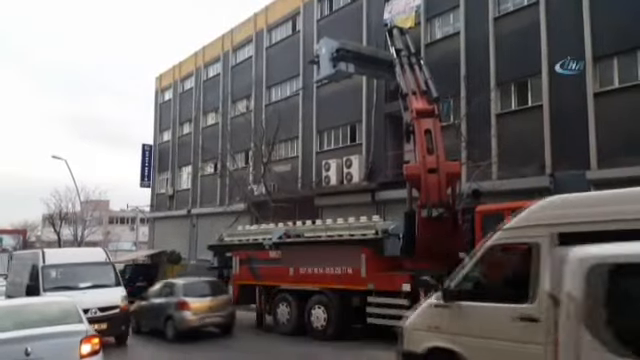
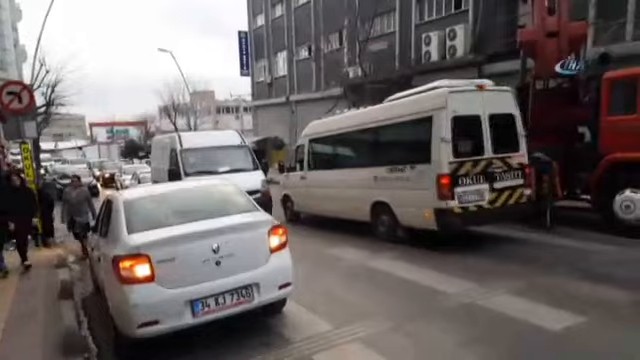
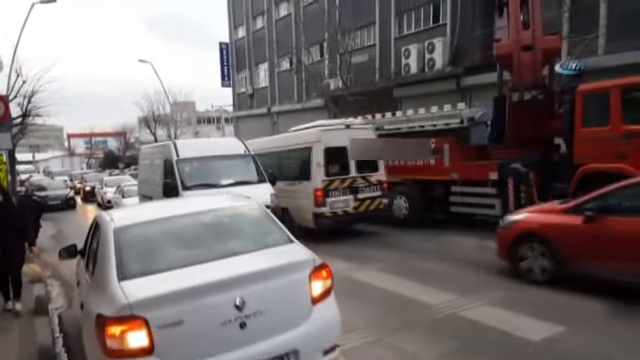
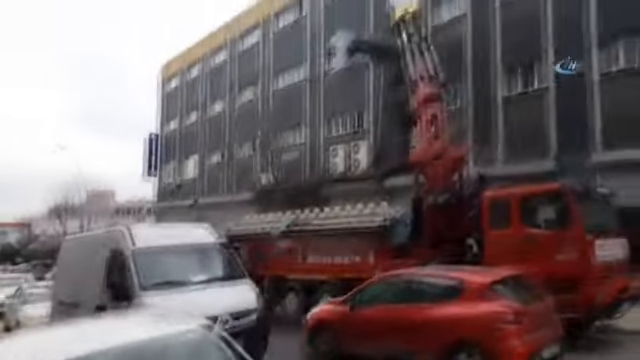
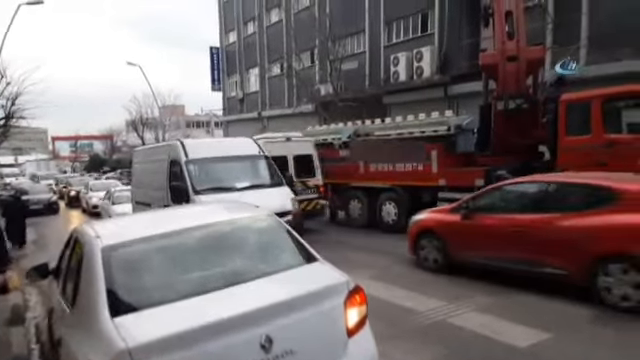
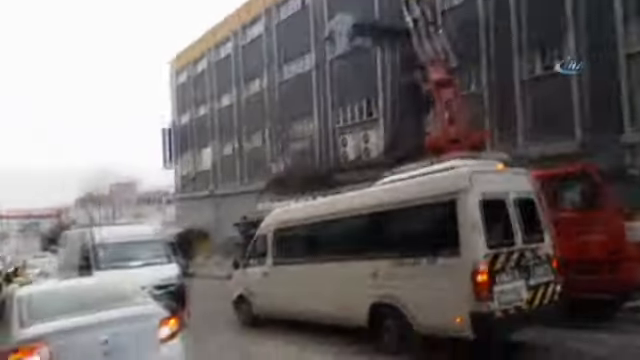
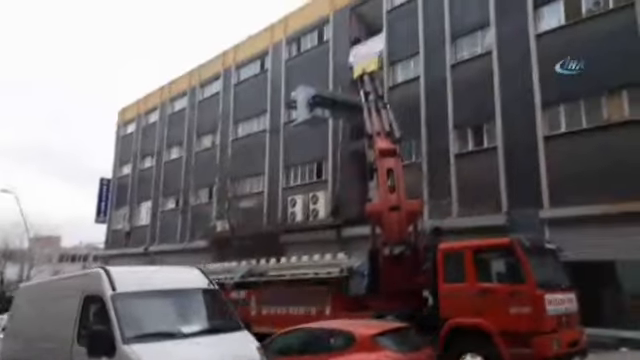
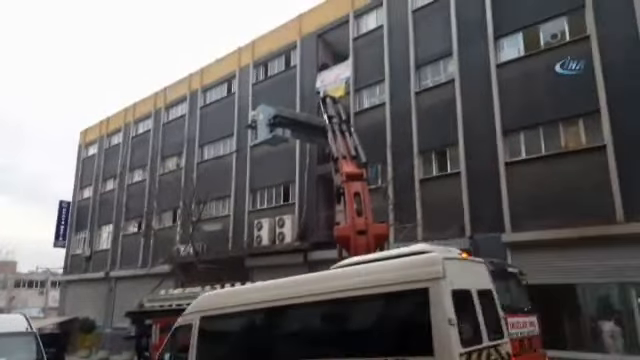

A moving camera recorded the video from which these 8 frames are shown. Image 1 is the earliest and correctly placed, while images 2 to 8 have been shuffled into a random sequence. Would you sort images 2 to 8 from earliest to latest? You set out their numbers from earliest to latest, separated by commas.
8, 6, 2, 3, 5, 4, 7
